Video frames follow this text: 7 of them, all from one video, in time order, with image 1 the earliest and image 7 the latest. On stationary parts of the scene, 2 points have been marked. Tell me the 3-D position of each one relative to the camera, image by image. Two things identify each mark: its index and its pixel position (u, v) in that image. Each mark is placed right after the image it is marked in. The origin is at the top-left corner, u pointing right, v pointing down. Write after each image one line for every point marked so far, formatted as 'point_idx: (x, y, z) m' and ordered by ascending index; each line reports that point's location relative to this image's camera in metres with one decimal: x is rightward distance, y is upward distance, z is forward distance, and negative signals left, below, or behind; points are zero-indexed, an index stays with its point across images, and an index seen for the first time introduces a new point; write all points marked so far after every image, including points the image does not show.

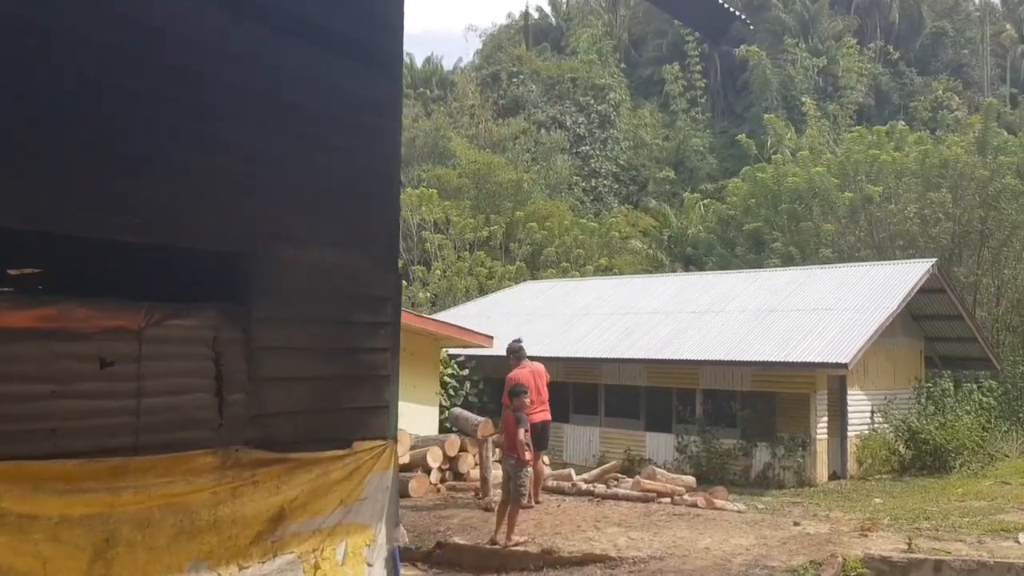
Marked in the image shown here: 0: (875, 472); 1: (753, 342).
0: (+6.8, -3.4, +18.0) m
1: (+4.5, -1.0, +17.9) m
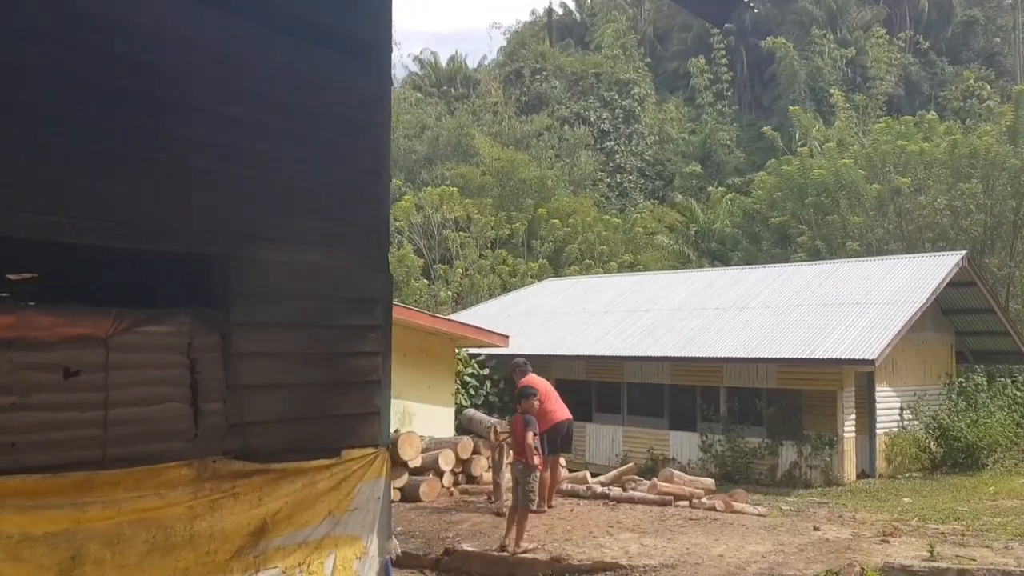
0: (+7.1, -3.3, +17.5) m
1: (+4.8, -0.9, +17.6) m
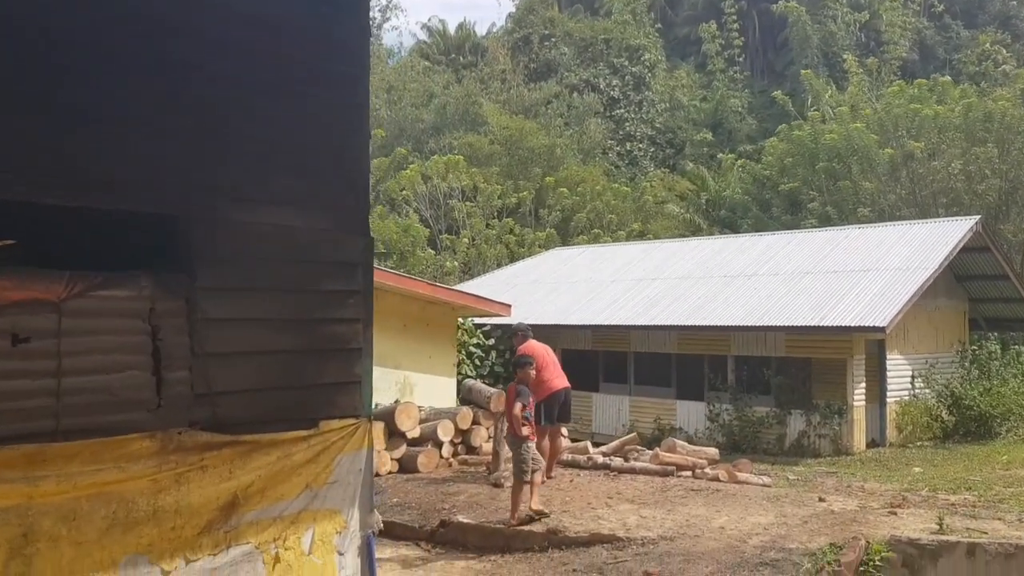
0: (+7.2, -2.7, +17.3) m
1: (+4.9, -0.3, +17.2) m
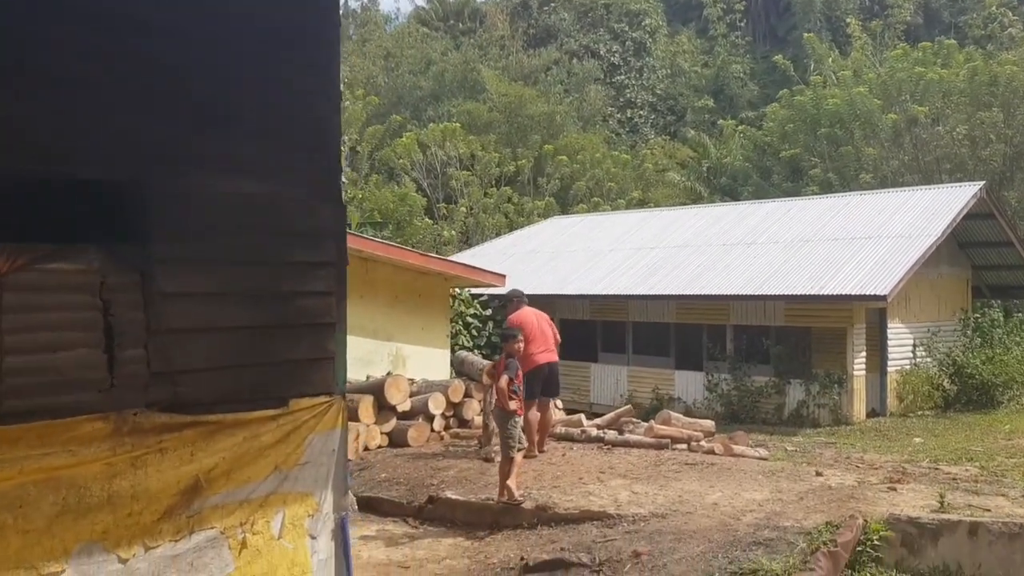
0: (+7.2, -2.1, +17.0) m
1: (+4.8, +0.2, +16.9) m
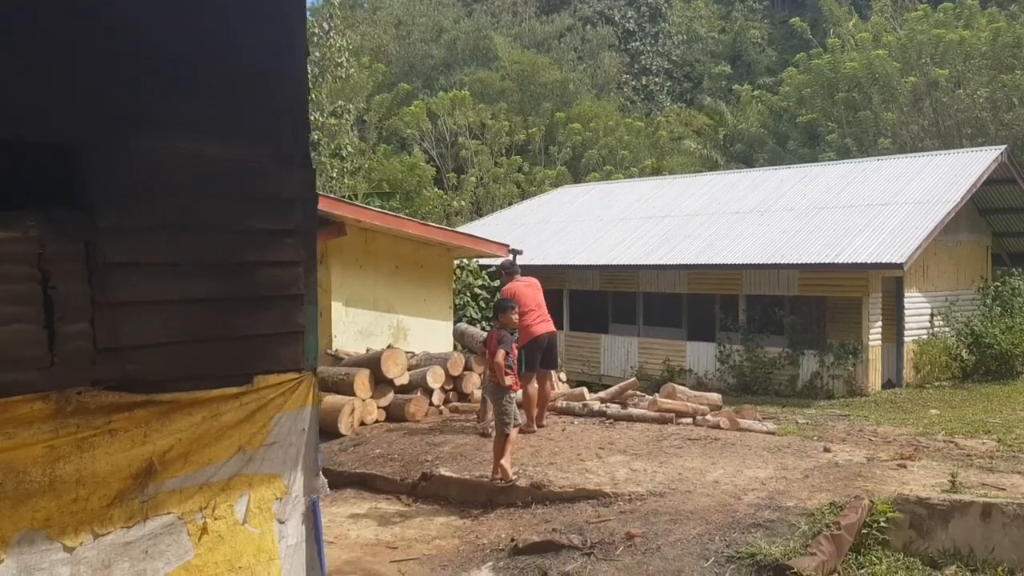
0: (+7.3, -1.6, +16.6) m
1: (+4.9, +0.8, +16.5) m
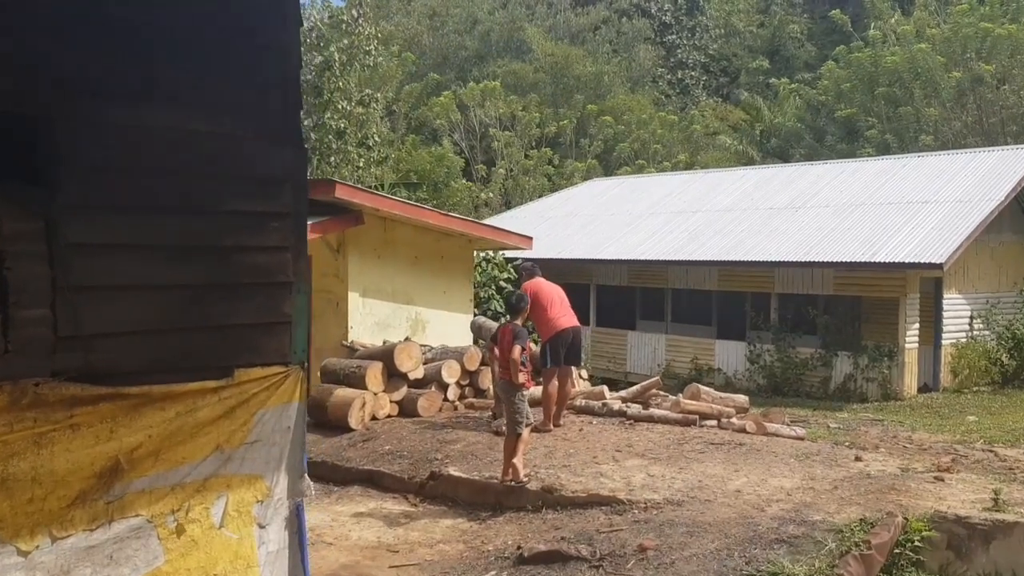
0: (+7.7, -1.6, +16.0) m
1: (+5.3, +0.8, +16.0) m
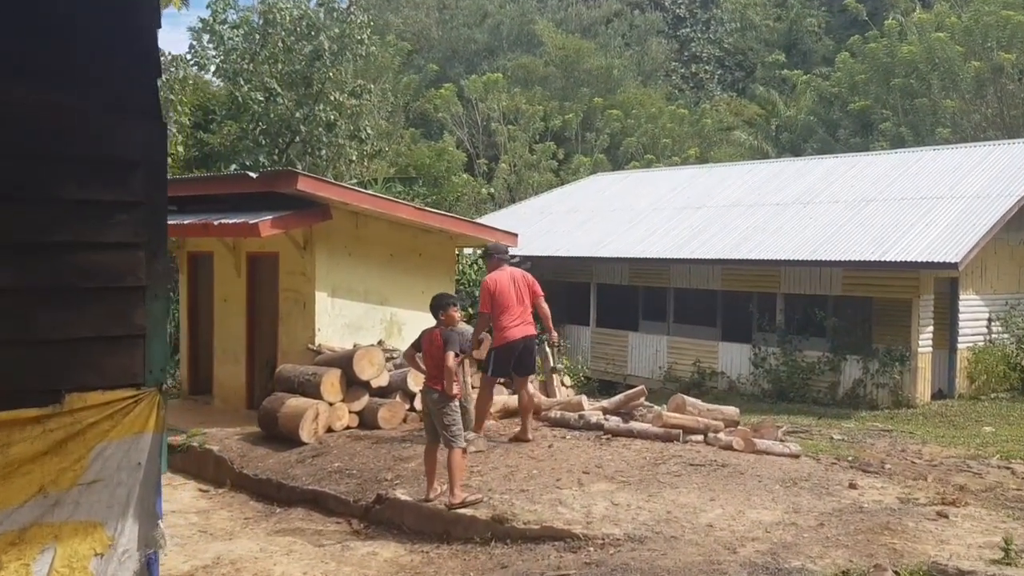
0: (+7.5, -1.6, +15.1) m
1: (+5.2, +0.8, +15.0) m
